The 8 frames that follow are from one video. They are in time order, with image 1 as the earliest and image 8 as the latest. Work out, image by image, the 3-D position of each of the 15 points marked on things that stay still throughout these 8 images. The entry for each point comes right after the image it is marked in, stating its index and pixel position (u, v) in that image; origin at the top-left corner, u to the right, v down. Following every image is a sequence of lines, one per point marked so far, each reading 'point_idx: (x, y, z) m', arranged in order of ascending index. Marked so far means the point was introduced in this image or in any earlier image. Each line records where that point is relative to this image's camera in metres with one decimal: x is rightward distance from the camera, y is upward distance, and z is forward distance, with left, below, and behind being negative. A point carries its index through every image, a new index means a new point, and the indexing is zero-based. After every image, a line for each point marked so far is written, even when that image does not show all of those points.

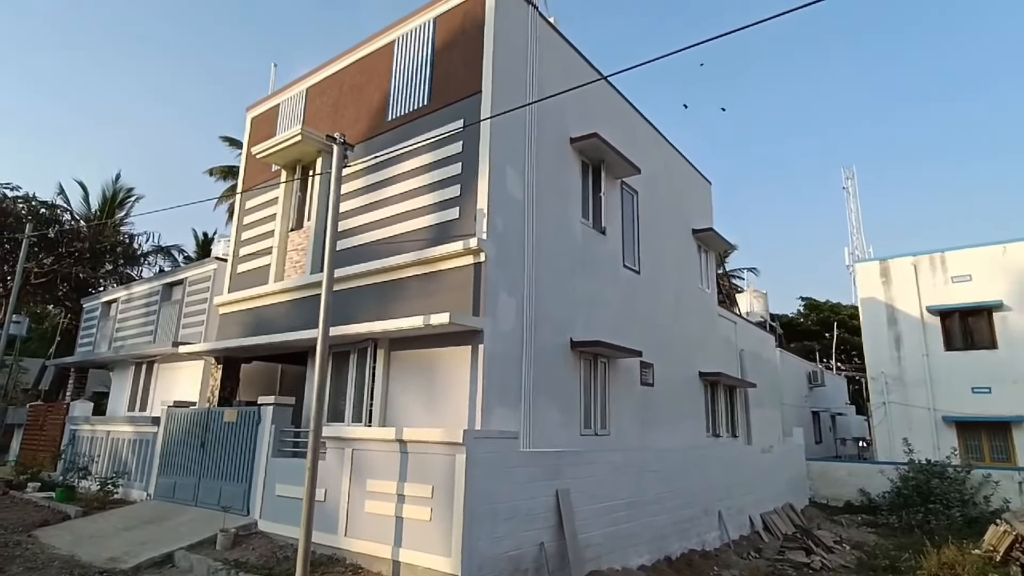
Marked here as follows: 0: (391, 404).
0: (-1.9, -1.8, +9.0) m
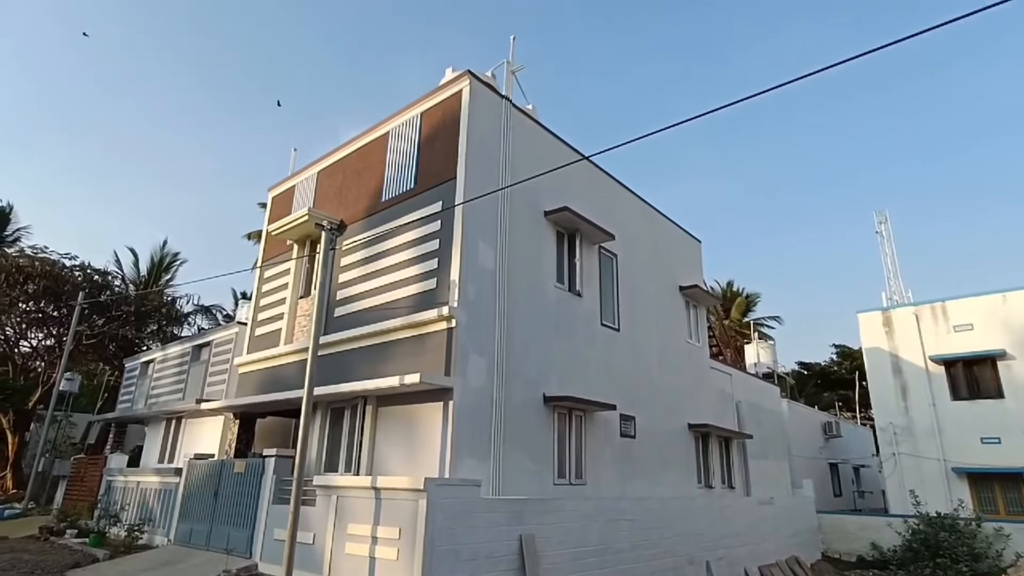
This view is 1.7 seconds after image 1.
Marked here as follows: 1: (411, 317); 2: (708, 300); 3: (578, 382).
0: (-2.3, -2.9, +10.1) m
1: (-1.7, -0.5, +10.1) m
2: (+5.9, -0.4, +17.5) m
3: (+1.3, -1.9, +12.0) m
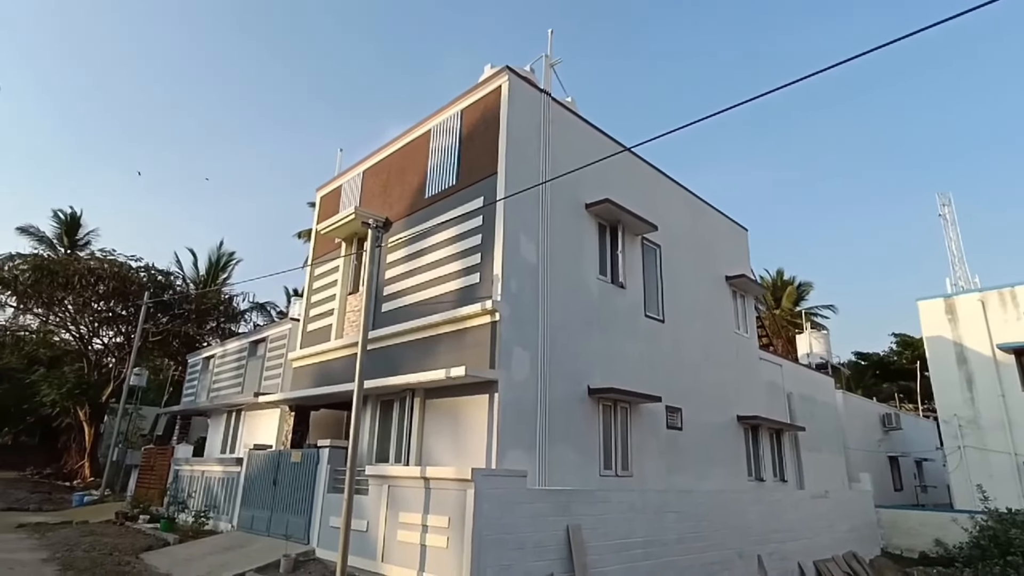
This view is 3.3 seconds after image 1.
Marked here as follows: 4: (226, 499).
0: (-1.6, -2.8, +10.3) m
1: (-1.0, -0.4, +10.3) m
2: (+7.2, 0.0, +17.1) m
3: (+2.3, -1.7, +11.9) m
4: (-6.7, -5.0, +13.7) m
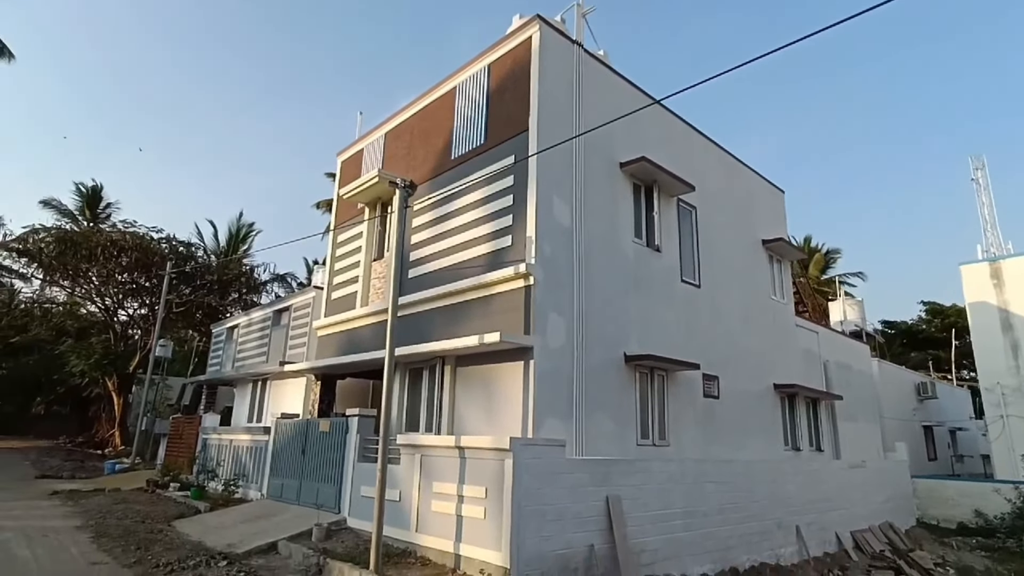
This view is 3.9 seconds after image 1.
0: (-1.0, -2.2, +10.0) m
1: (-0.4, +0.2, +9.9) m
2: (+7.9, +1.0, +16.4) m
3: (+2.9, -1.0, +11.5) m
4: (-6.0, -4.2, +13.7) m
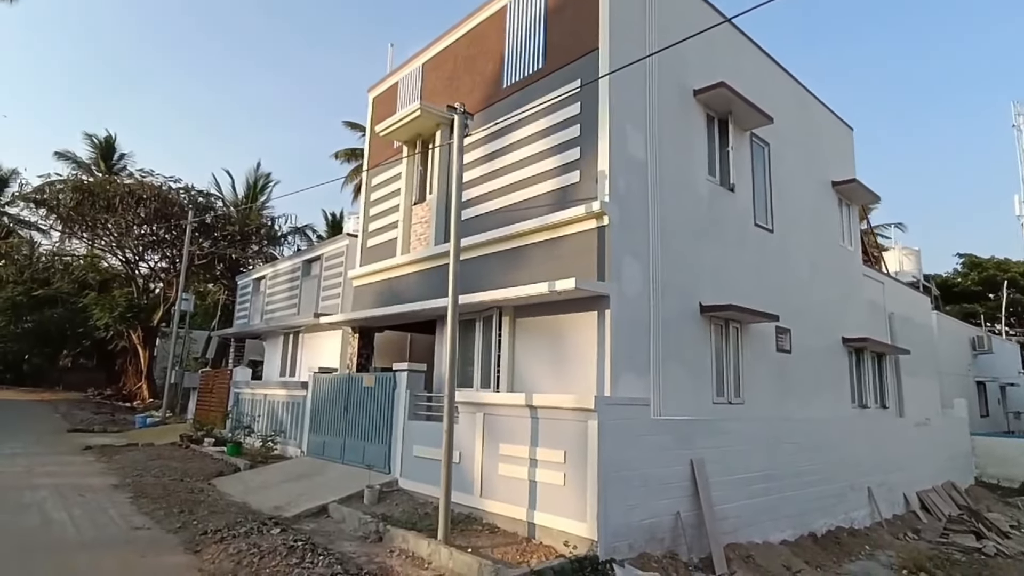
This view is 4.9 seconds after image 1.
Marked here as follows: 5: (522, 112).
0: (+0.1, -1.3, +9.1) m
1: (+0.6, +1.1, +8.8) m
2: (+9.1, +2.3, +15.0) m
3: (+3.9, 0.0, +10.4) m
4: (-4.9, -3.0, +13.0) m
5: (+0.2, +3.0, +10.0) m
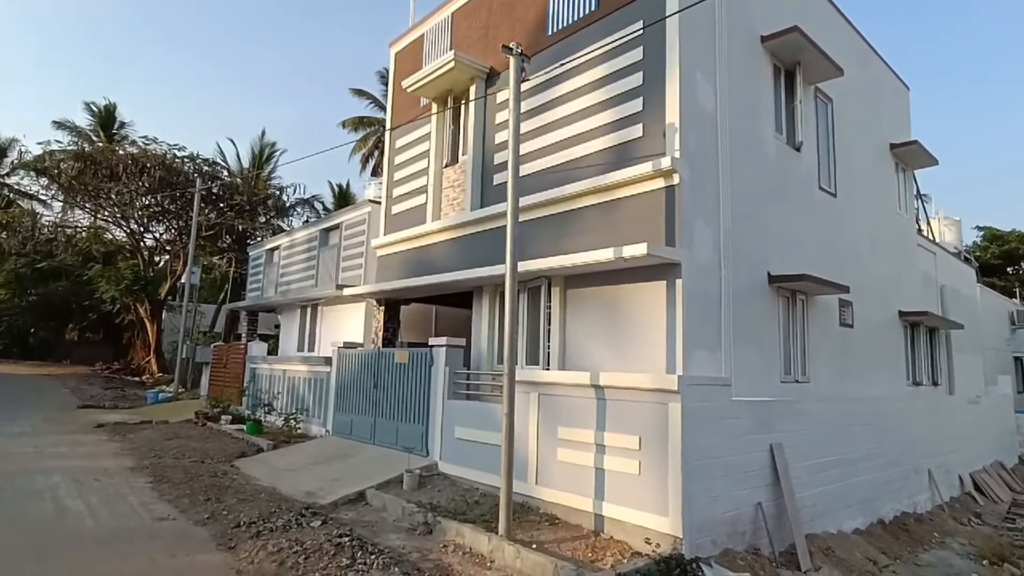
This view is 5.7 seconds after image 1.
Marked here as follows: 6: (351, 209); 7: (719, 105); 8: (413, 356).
0: (+0.8, -0.8, +8.3) m
1: (+1.4, +1.5, +7.9) m
2: (+9.8, +3.0, +14.0) m
3: (+4.7, +0.5, +9.5) m
4: (-4.1, -2.4, +12.3) m
5: (+0.9, +3.5, +9.0) m
6: (-4.0, +1.9, +14.3) m
7: (+2.9, +2.6, +8.2) m
8: (-1.7, -1.1, +9.8) m
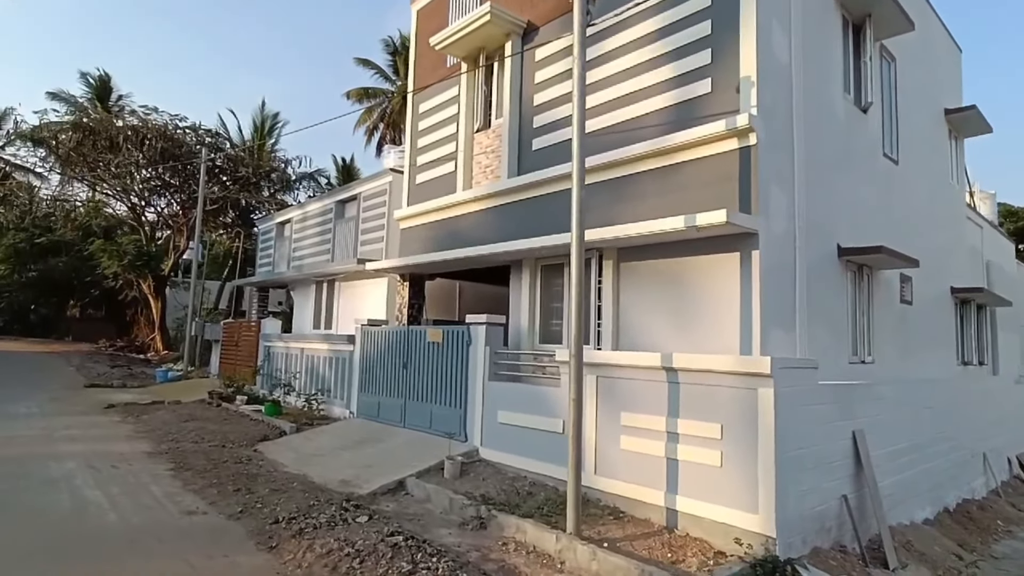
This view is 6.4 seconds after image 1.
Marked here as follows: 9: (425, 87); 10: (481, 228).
0: (+1.5, -0.5, +7.7) m
1: (+2.0, +1.9, +7.1) m
2: (+10.5, +3.6, +13.2) m
3: (+5.4, +0.9, +8.8) m
4: (-3.5, -1.9, +11.7) m
5: (+1.6, +3.9, +8.2) m
6: (-3.3, +2.5, +13.5) m
7: (+3.6, +2.9, +7.4) m
8: (-1.0, -0.7, +9.2) m
9: (-1.8, +4.1, +11.8) m
10: (-0.5, +1.0, +10.1) m
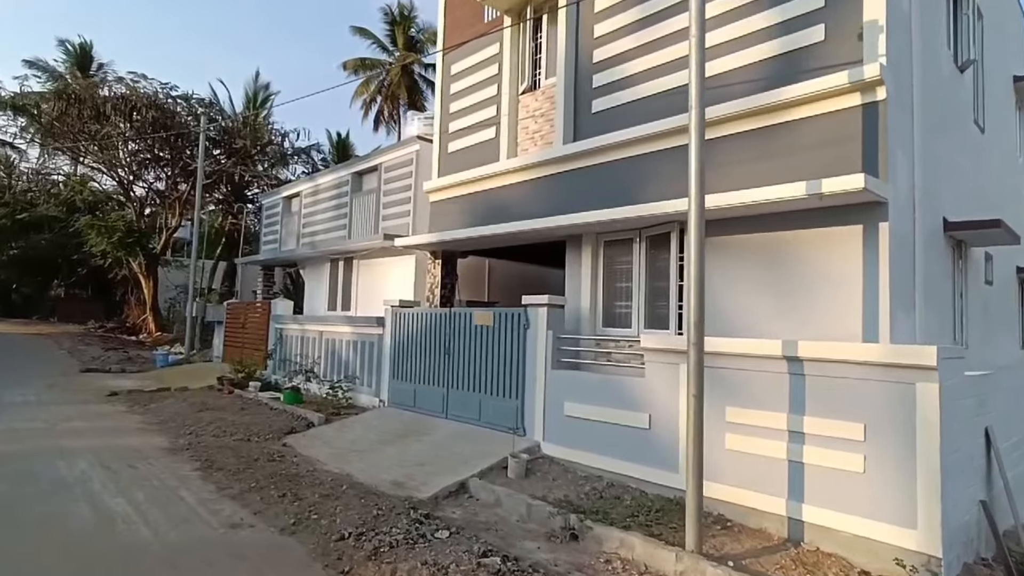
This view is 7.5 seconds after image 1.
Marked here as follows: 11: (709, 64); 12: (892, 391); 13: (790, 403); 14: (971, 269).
0: (+2.3, -0.2, +6.8) m
1: (+2.9, +2.1, +6.2) m
2: (+11.2, +4.0, +12.5) m
3: (+6.2, +1.2, +8.0) m
4: (-2.7, -1.5, +10.8) m
5: (+2.4, +4.2, +7.2) m
6: (-2.6, +3.0, +12.4) m
7: (+4.4, +3.2, +6.5) m
8: (-0.2, -0.4, +8.3) m
9: (-1.0, +4.5, +10.7) m
10: (+0.3, +1.4, +9.2) m
11: (+2.4, +2.7, +7.1) m
12: (+3.1, -0.8, +4.7) m
13: (+2.6, -1.0, +5.3) m
14: (+6.6, +0.3, +8.4) m
